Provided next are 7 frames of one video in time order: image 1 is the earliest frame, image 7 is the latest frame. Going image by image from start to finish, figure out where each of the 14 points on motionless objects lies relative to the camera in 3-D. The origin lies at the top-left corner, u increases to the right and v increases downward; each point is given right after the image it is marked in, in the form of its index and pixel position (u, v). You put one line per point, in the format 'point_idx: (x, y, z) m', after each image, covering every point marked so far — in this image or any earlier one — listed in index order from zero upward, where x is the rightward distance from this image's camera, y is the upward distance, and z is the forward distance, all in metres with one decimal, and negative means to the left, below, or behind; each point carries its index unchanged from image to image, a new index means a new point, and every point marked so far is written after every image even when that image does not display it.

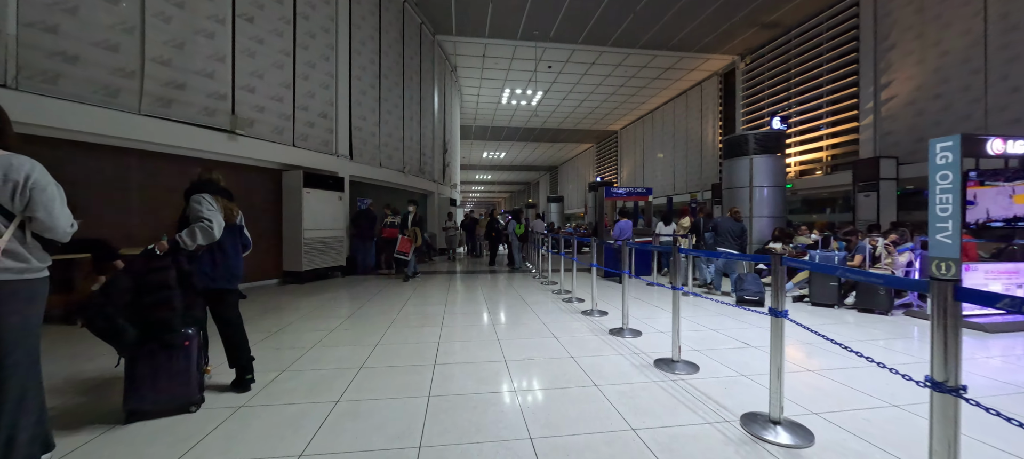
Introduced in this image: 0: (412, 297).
0: (-1.6, -1.1, +5.9) m
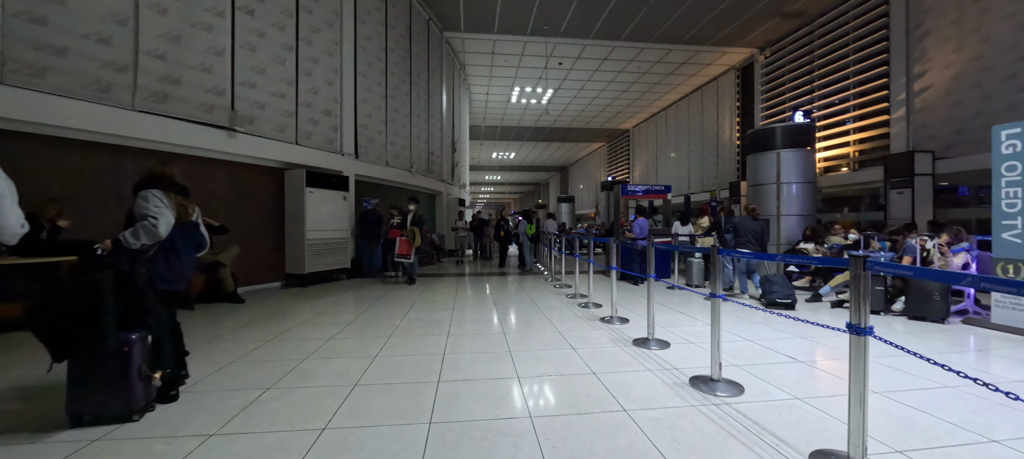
0: (-1.5, -1.1, +5.6) m
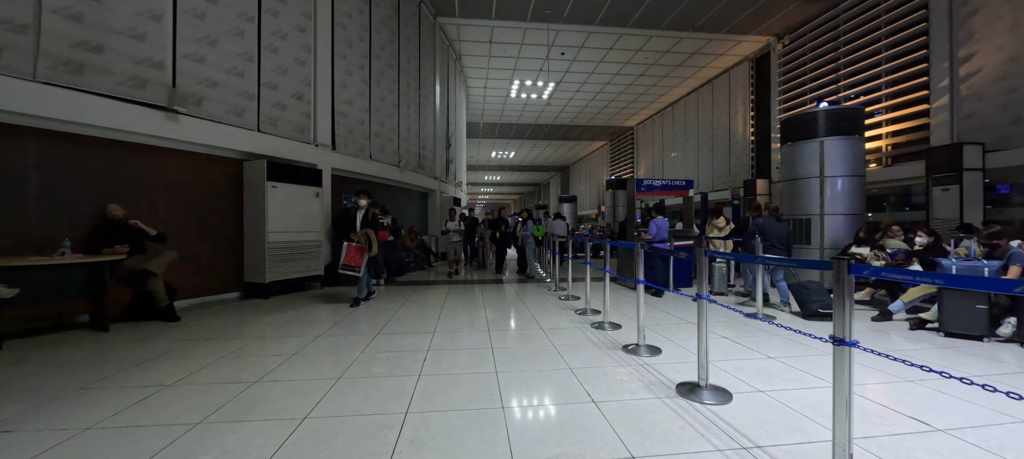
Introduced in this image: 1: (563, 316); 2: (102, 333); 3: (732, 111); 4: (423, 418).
0: (-1.5, -1.1, +4.7) m
1: (+0.6, -1.0, +4.2) m
2: (-4.2, -1.1, +3.6) m
3: (+8.5, +4.6, +13.8) m
4: (-0.5, -1.1, +1.9) m
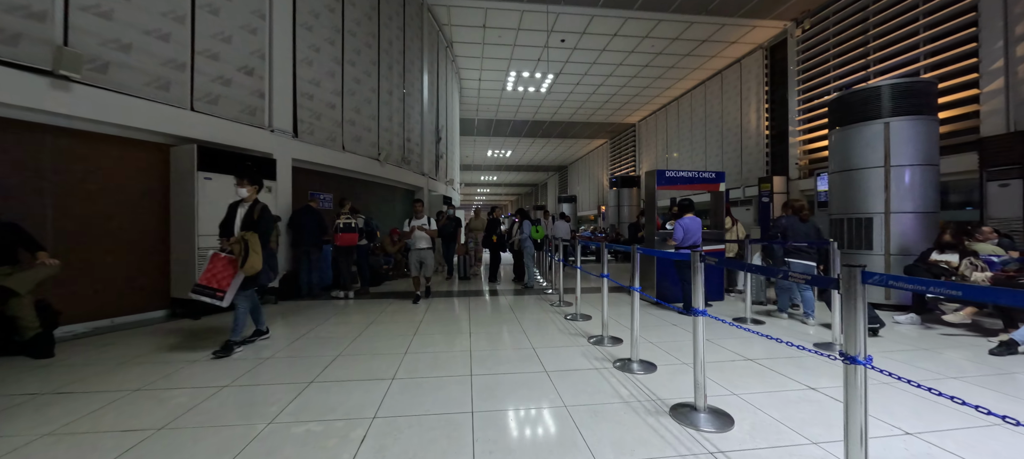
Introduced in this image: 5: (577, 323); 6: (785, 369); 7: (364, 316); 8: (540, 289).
0: (-1.6, -1.1, +3.6) m
1: (+0.5, -1.0, +3.2) m
2: (-4.2, -1.1, +2.6) m
3: (+8.4, +4.5, +12.9) m
4: (-0.5, -1.1, +0.9) m
5: (+0.7, -1.0, +4.0) m
6: (+2.1, -1.1, +2.7) m
7: (-1.9, -1.1, +4.5) m
8: (+0.5, -1.1, +6.4) m
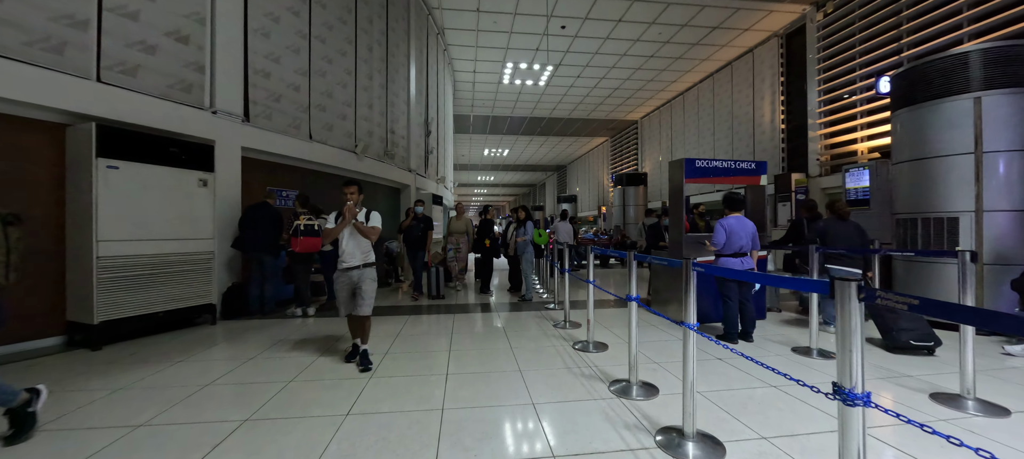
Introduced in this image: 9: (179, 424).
0: (-1.6, -1.2, +2.7) m
1: (+0.5, -1.1, +2.3) m
2: (-4.3, -1.1, +1.6) m
3: (+8.3, +4.5, +12.0) m
4: (-0.6, -1.1, 0.0) m
5: (+0.7, -1.1, +3.0) m
6: (+2.0, -1.1, +1.8) m
7: (-1.9, -1.1, +3.6) m
8: (+0.4, -1.1, +5.5) m
9: (-1.8, -1.1, +2.0) m
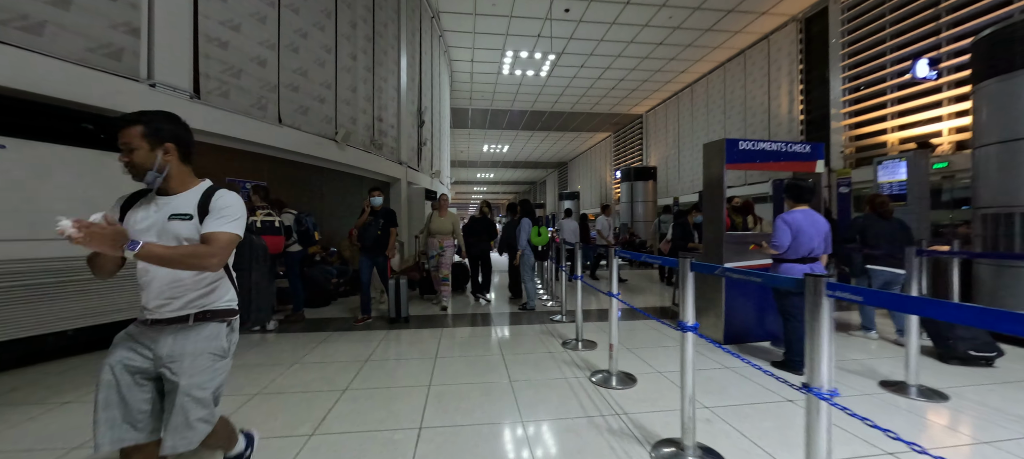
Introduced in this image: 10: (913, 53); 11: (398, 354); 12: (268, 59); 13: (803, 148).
0: (-1.6, -1.1, +2.0) m
1: (+0.5, -1.0, +1.5) m
2: (-4.3, -1.1, +0.9) m
3: (+8.3, +4.5, +11.3) m
4: (-0.6, -1.1, -0.7) m
5: (+0.7, -1.0, +2.3) m
6: (+2.0, -1.1, +1.1) m
7: (-1.9, -1.1, +2.9) m
8: (+0.4, -1.1, +4.8) m
9: (-1.8, -1.1, +1.3) m
10: (+8.7, +3.8, +7.7) m
11: (-0.9, -1.1, +3.1) m
12: (-3.2, +2.3, +4.7) m
13: (+2.7, +0.7, +3.3) m
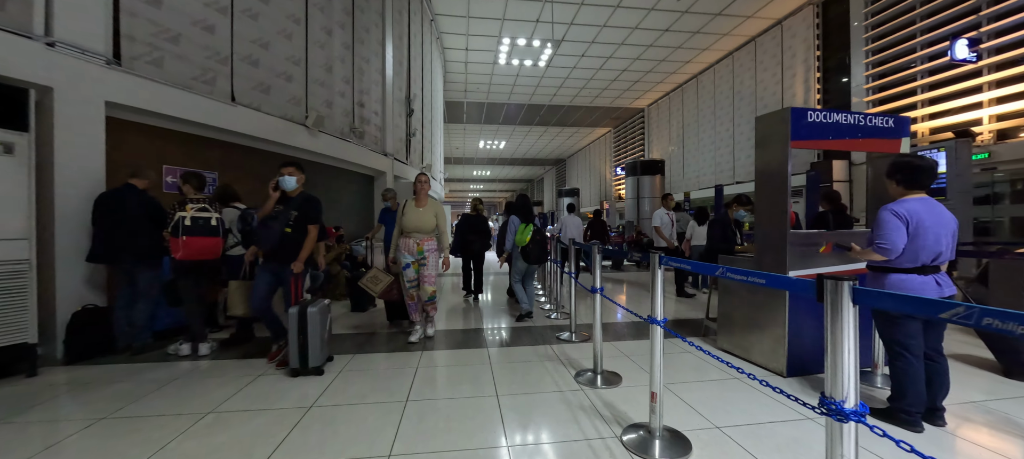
0: (-1.6, -1.1, +1.3) m
1: (+0.5, -1.0, +0.8) m
2: (-4.3, -1.1, +0.1) m
3: (+8.2, +4.6, +10.6) m
4: (-0.6, -1.1, -1.5) m
5: (+0.7, -1.0, +1.6) m
6: (+2.0, -1.1, +0.3) m
7: (-1.9, -1.1, +2.1) m
8: (+0.4, -1.1, +4.1) m
9: (-1.8, -1.1, +0.6) m
10: (+8.6, +3.8, +7.0) m
11: (-0.9, -1.1, +2.3) m
12: (-3.3, +2.3, +4.0) m
13: (+2.6, +0.8, +2.6) m
